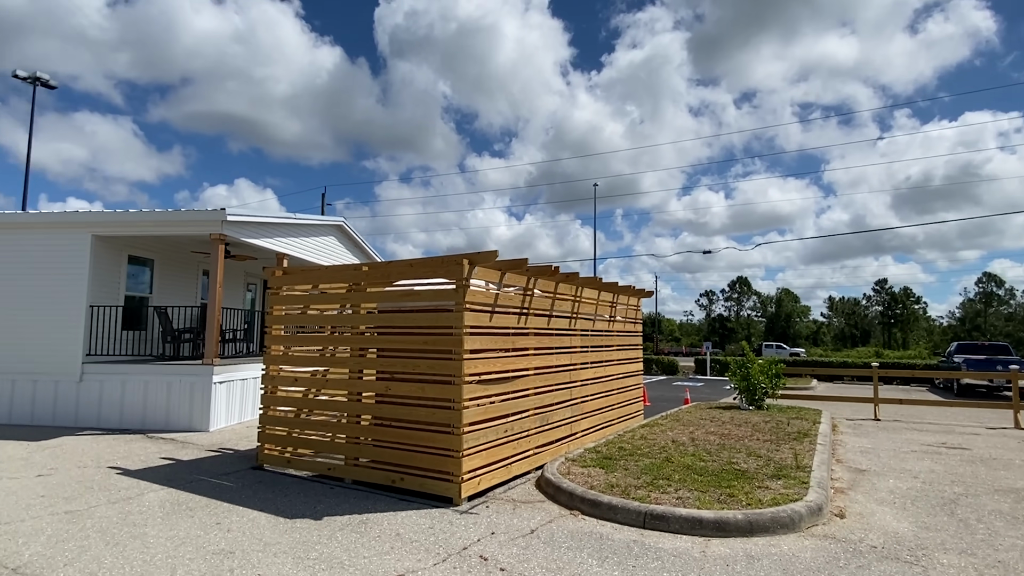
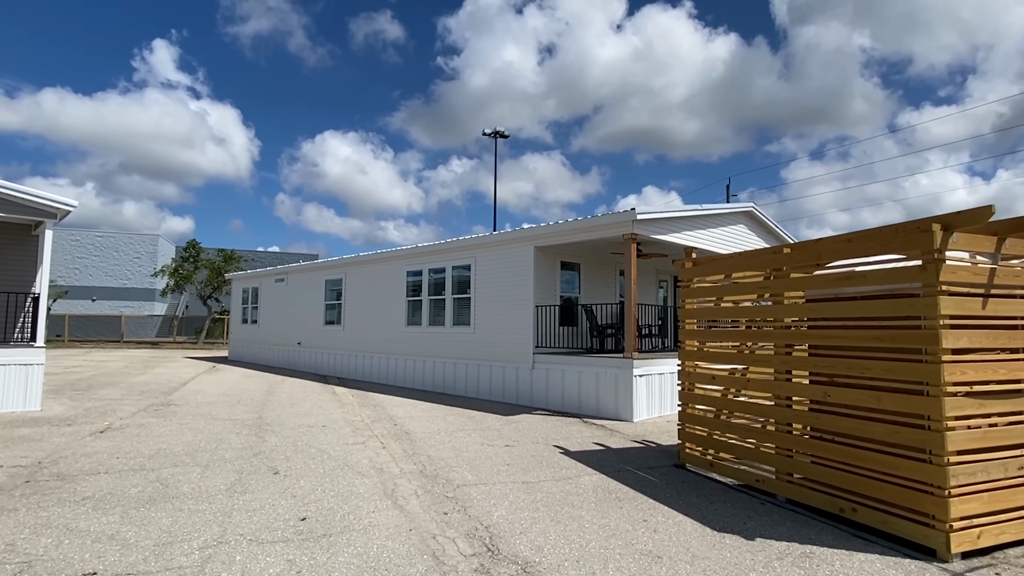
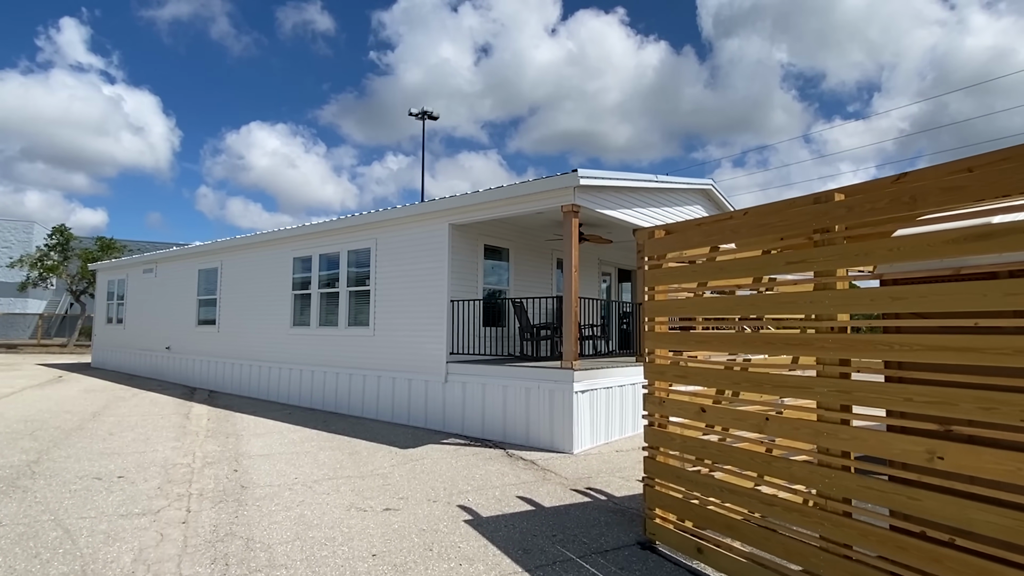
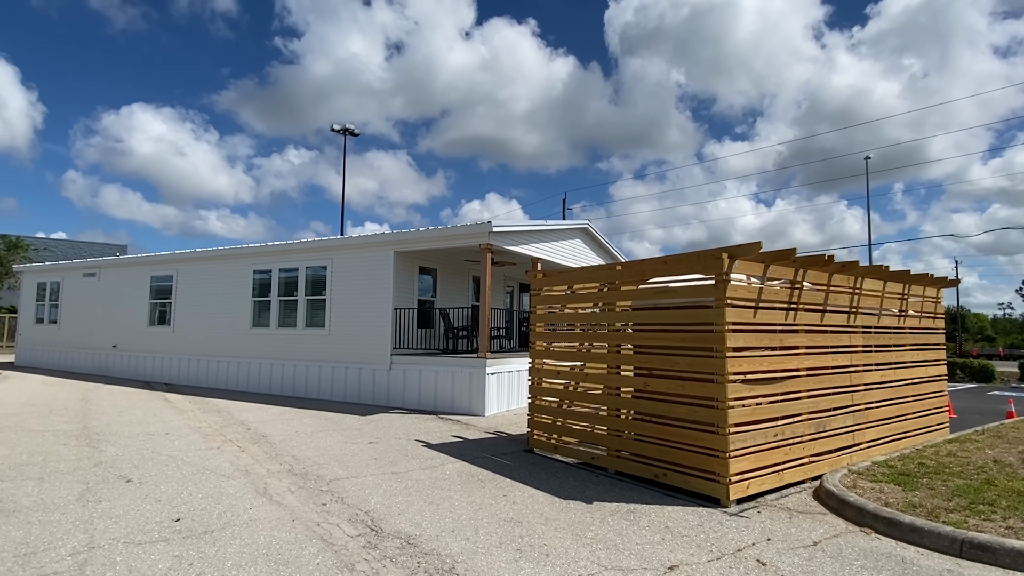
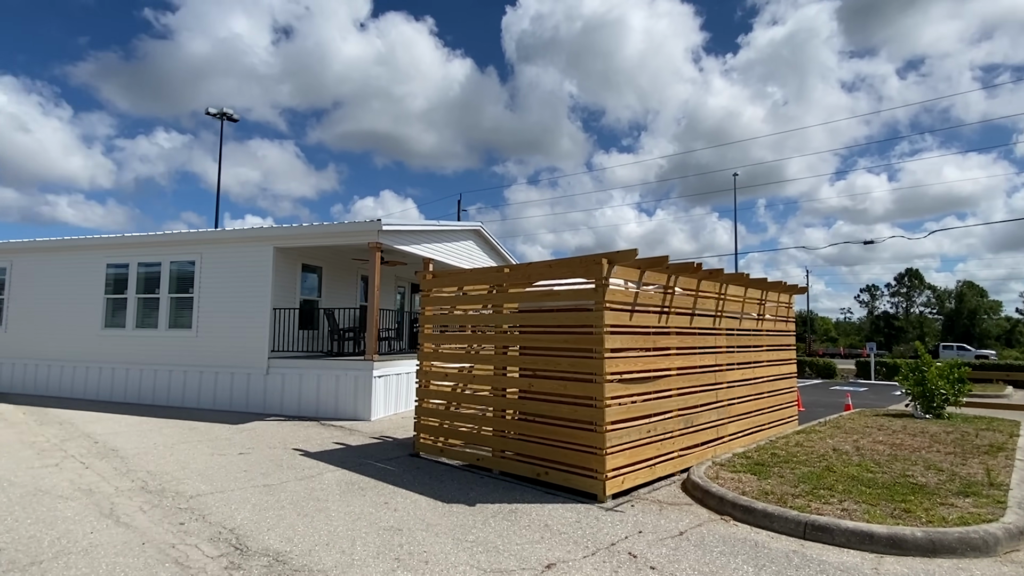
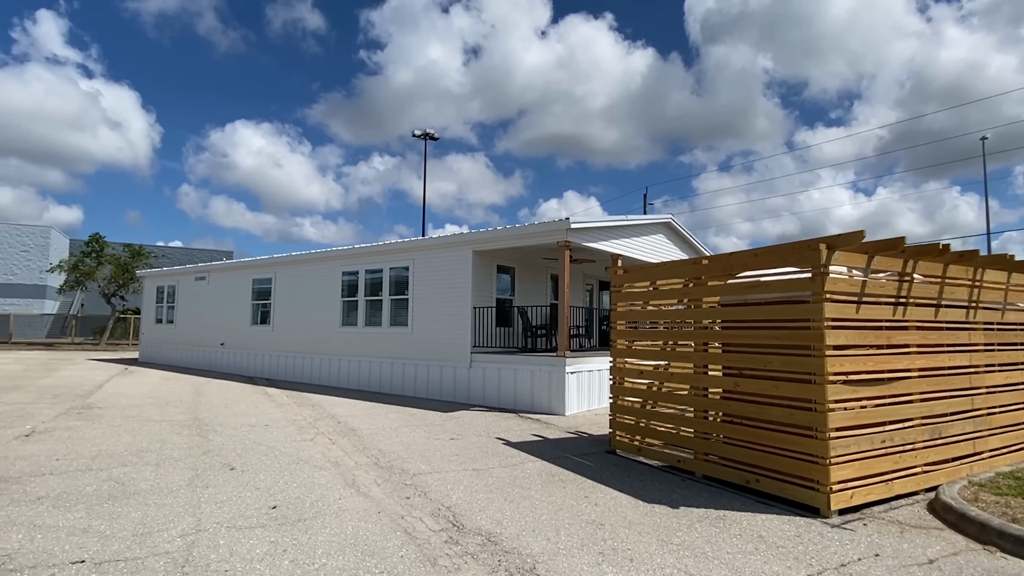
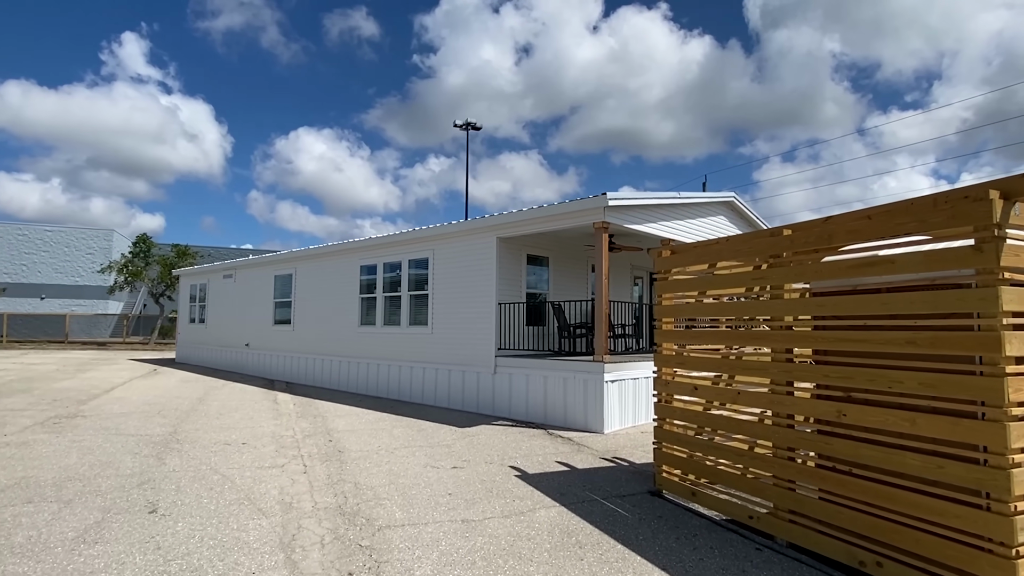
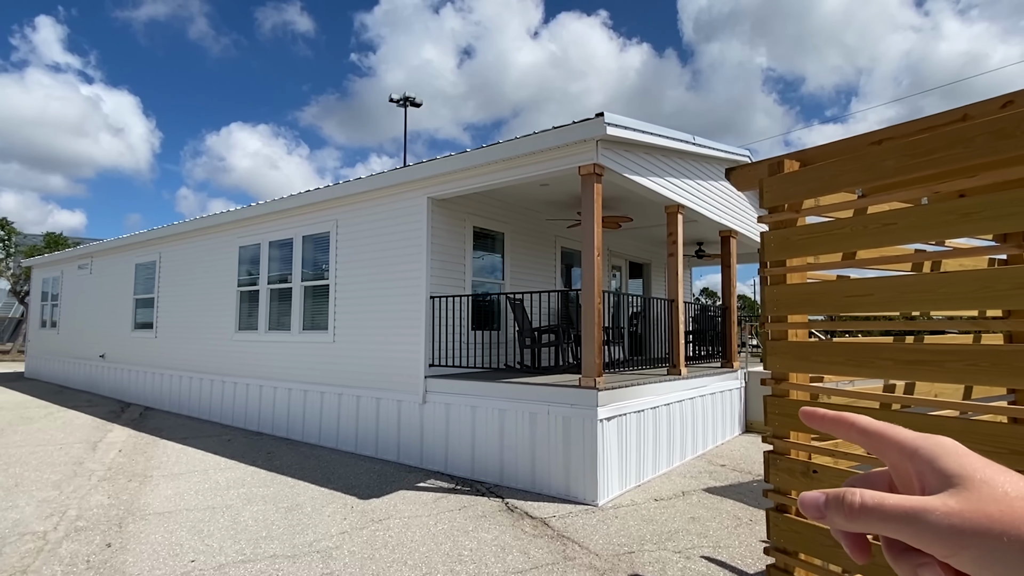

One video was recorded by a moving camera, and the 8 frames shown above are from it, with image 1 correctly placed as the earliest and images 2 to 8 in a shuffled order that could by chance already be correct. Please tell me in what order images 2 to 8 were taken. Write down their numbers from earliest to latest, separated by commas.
5, 4, 6, 2, 7, 3, 8
